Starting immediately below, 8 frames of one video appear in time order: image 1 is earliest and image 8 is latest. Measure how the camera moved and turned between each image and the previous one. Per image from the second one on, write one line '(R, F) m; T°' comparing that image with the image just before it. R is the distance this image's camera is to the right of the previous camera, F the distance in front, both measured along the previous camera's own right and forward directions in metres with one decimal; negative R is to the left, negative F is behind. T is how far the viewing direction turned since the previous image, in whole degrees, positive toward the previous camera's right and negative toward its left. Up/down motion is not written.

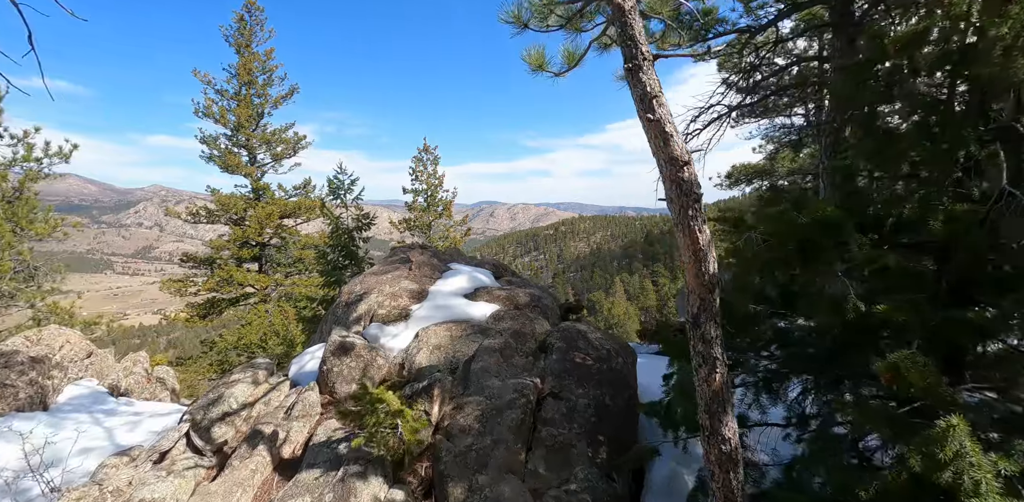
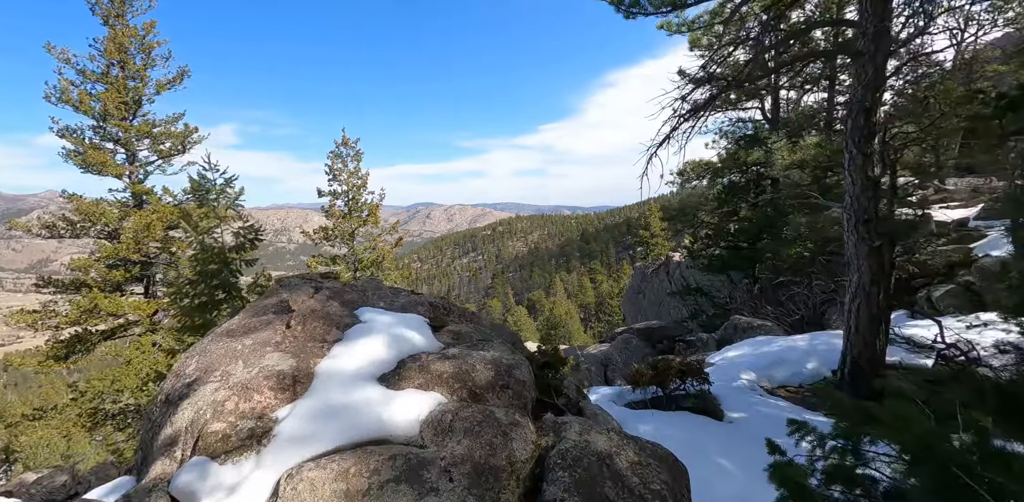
(-0.1, +2.1) m; +7°
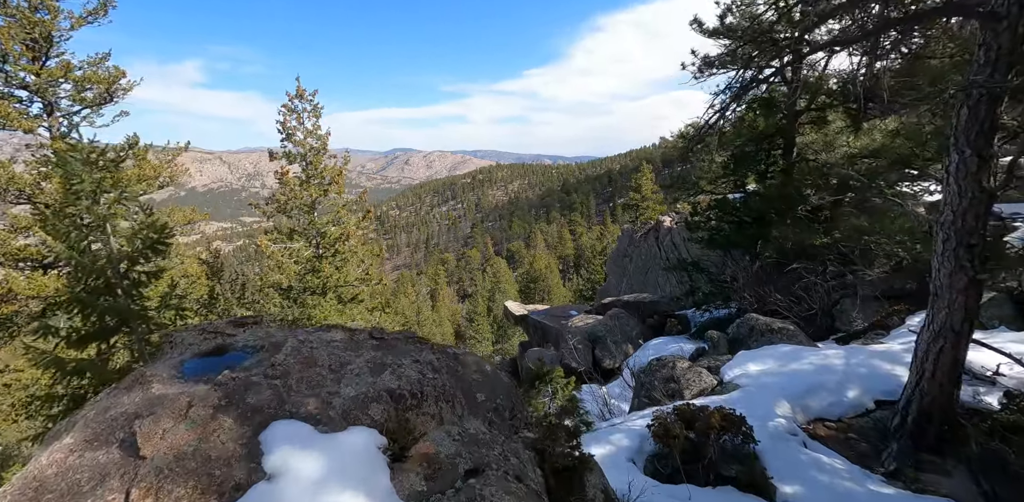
(-0.1, +1.5) m; +2°
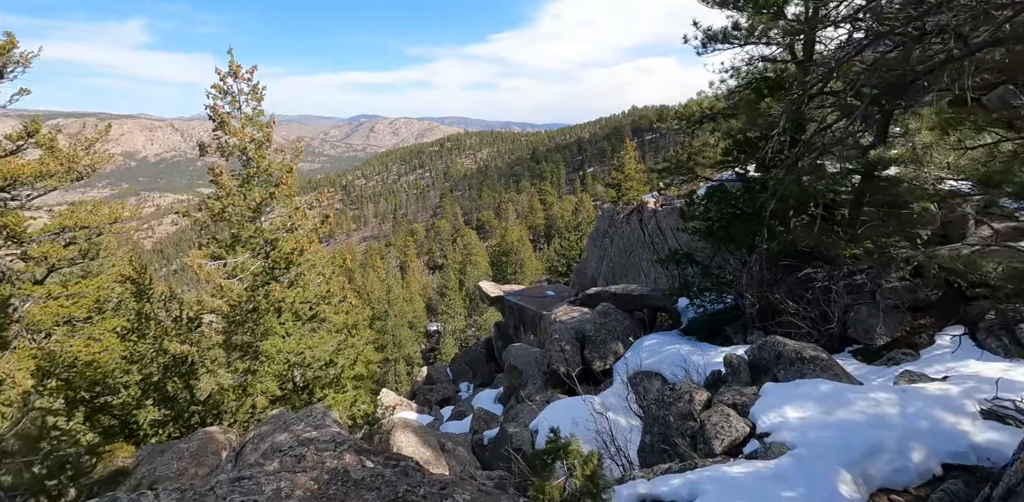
(-0.3, +1.4) m; +3°
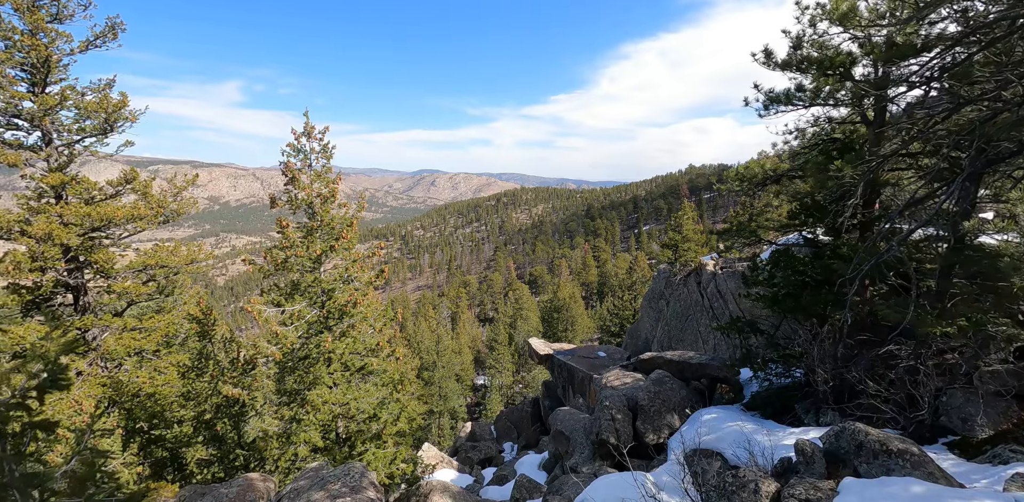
(0.0, +0.2) m; -6°
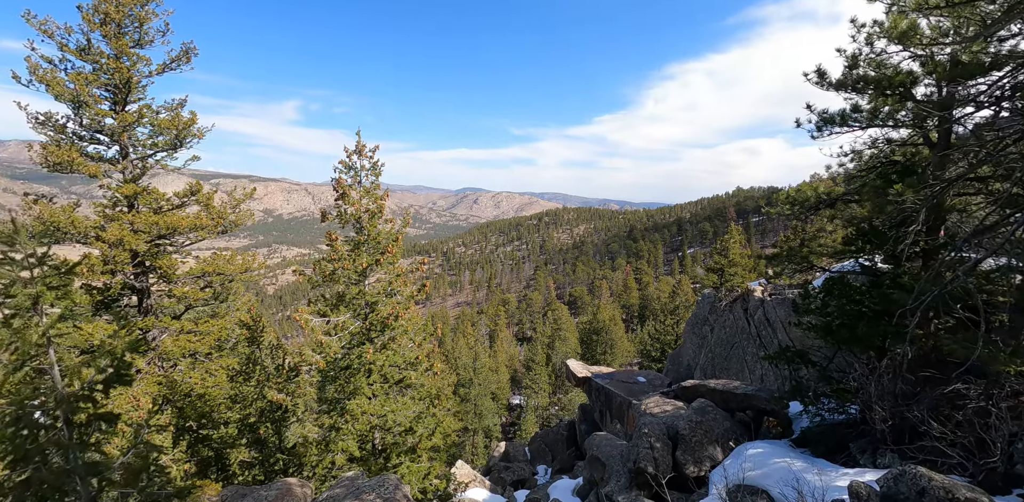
(0.0, 0.0) m; -5°
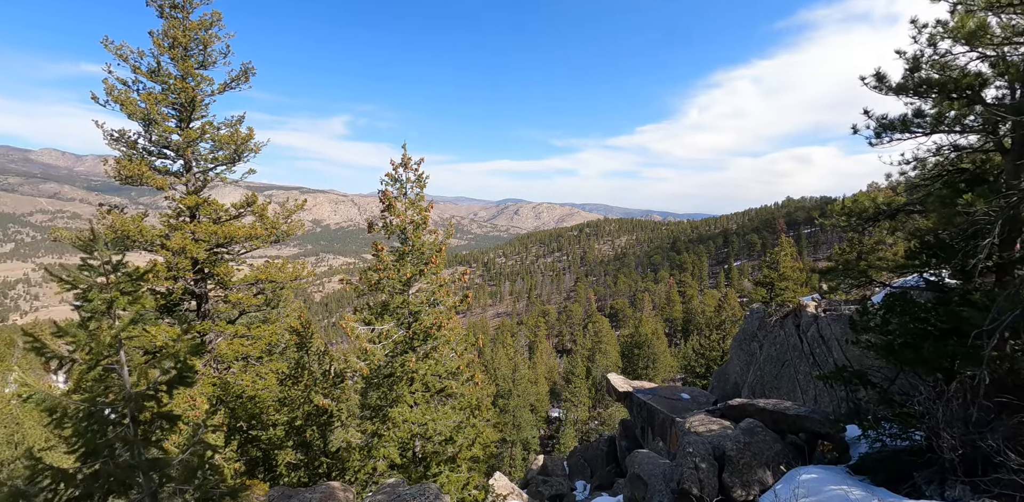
(0.0, 0.0) m; -5°
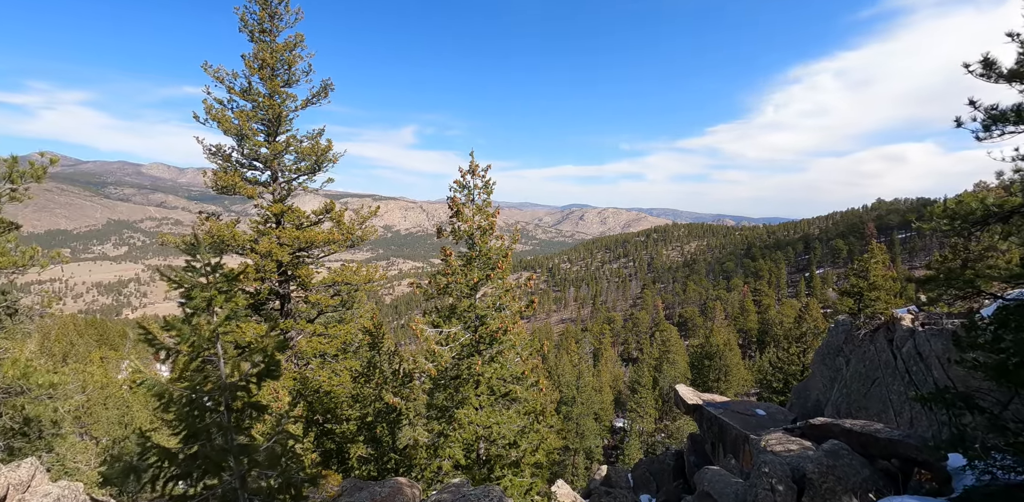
(0.0, 0.0) m; -7°
